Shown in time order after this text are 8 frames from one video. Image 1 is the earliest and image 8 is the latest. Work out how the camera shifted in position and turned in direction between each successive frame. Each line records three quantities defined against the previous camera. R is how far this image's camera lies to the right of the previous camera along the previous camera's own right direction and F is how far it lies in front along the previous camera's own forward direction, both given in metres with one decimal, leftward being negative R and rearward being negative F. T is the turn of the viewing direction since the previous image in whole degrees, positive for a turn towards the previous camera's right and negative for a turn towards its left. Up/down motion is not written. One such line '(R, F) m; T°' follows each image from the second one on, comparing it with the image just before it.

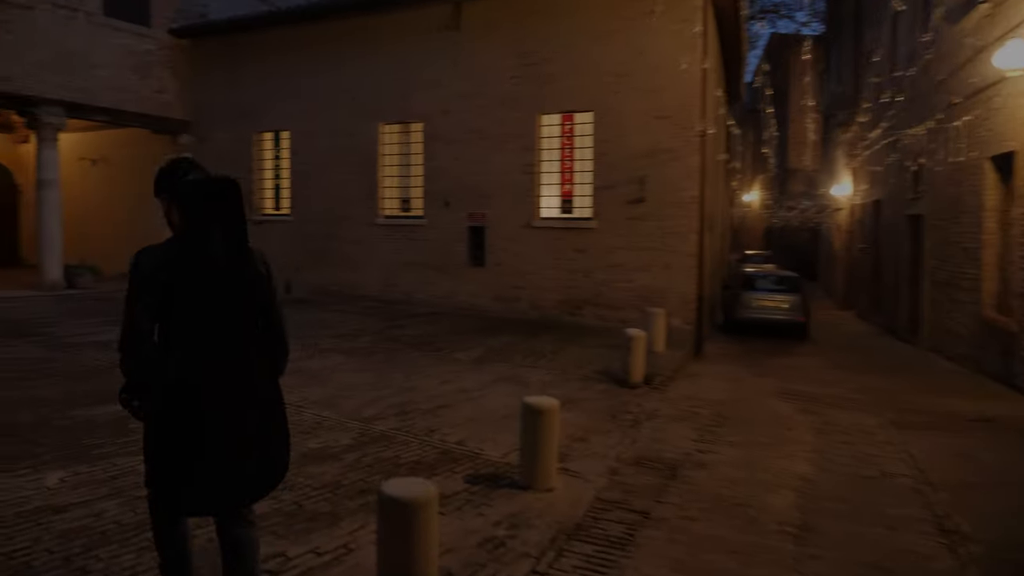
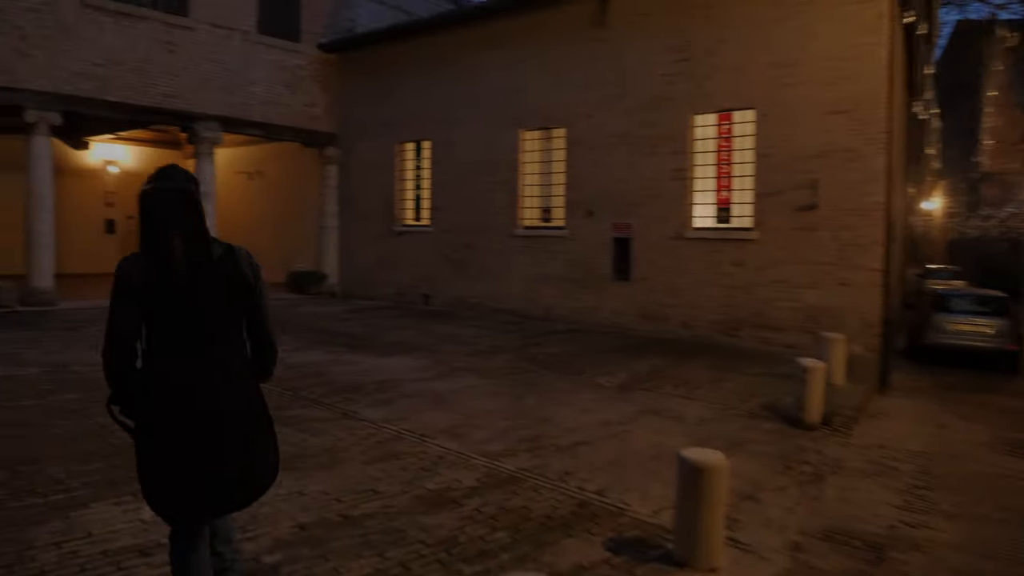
(-0.1, +0.9) m; -10°
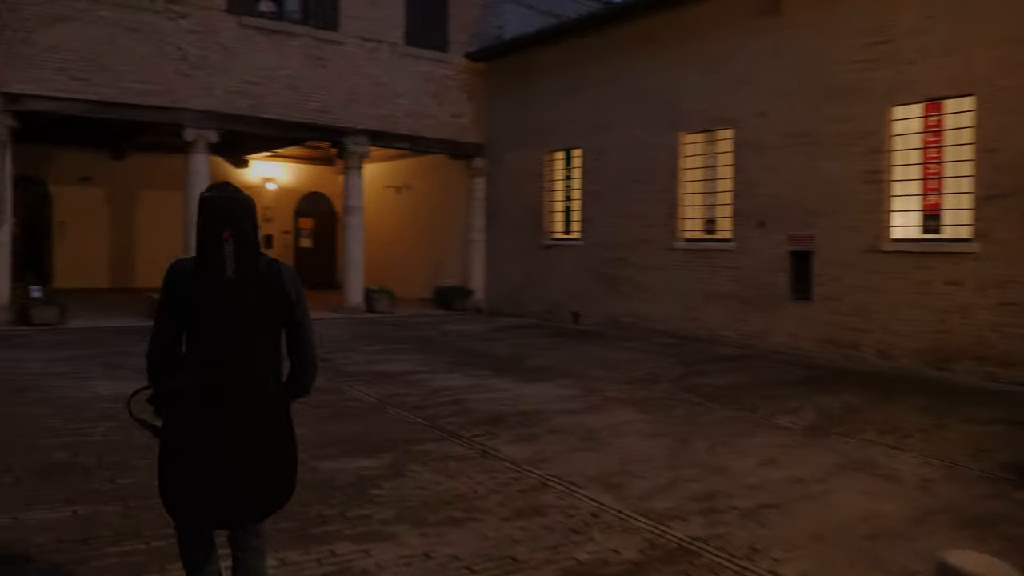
(-0.1, +1.1) m; -10°
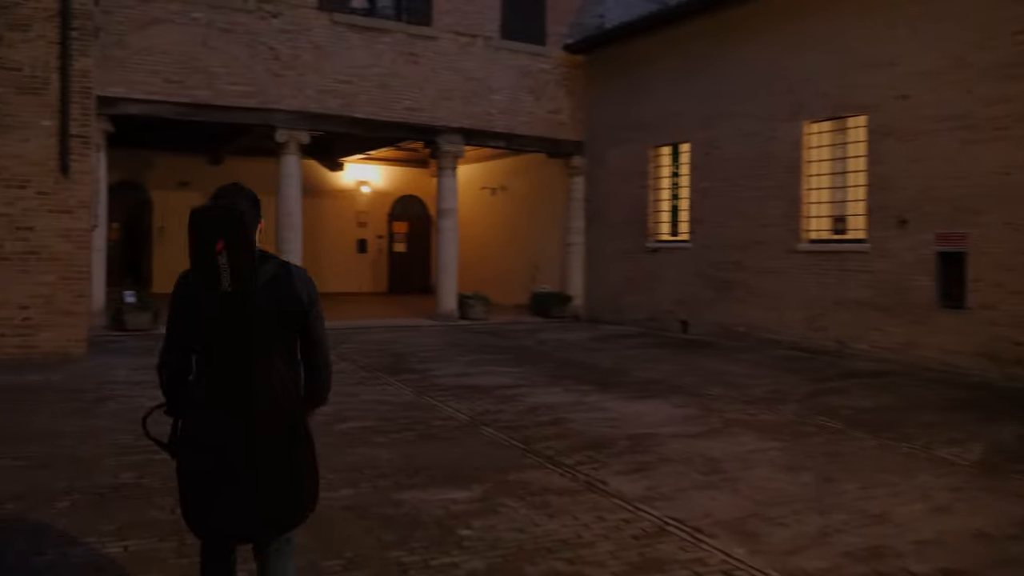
(-0.1, +0.9) m; -7°
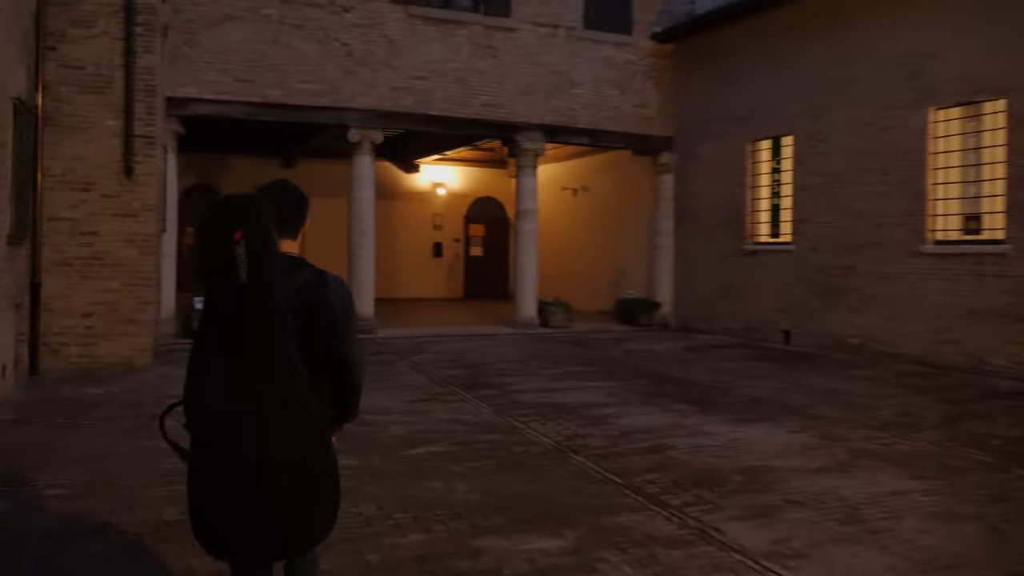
(-0.1, +0.9) m; -5°
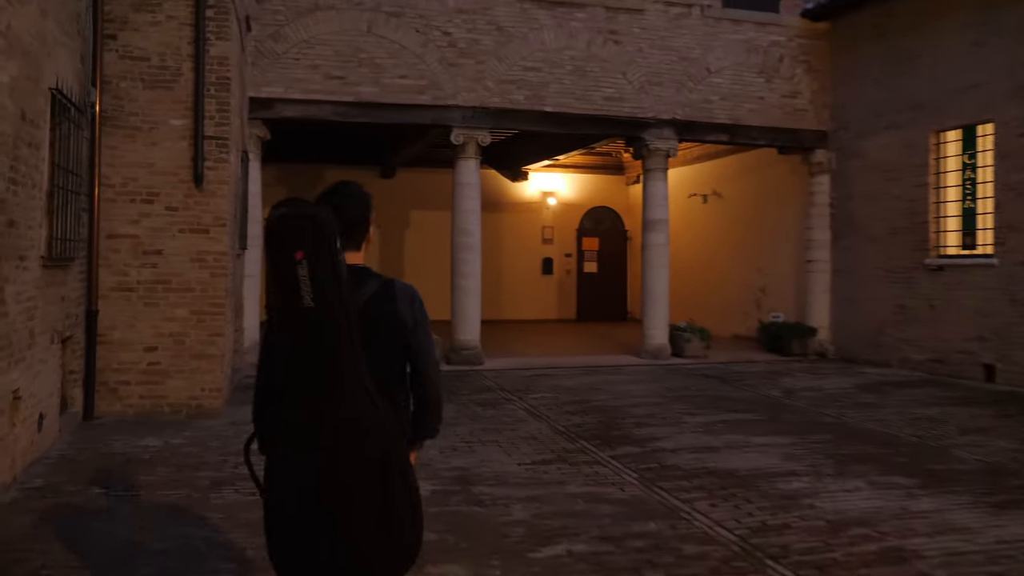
(-0.4, +1.7) m; -7°
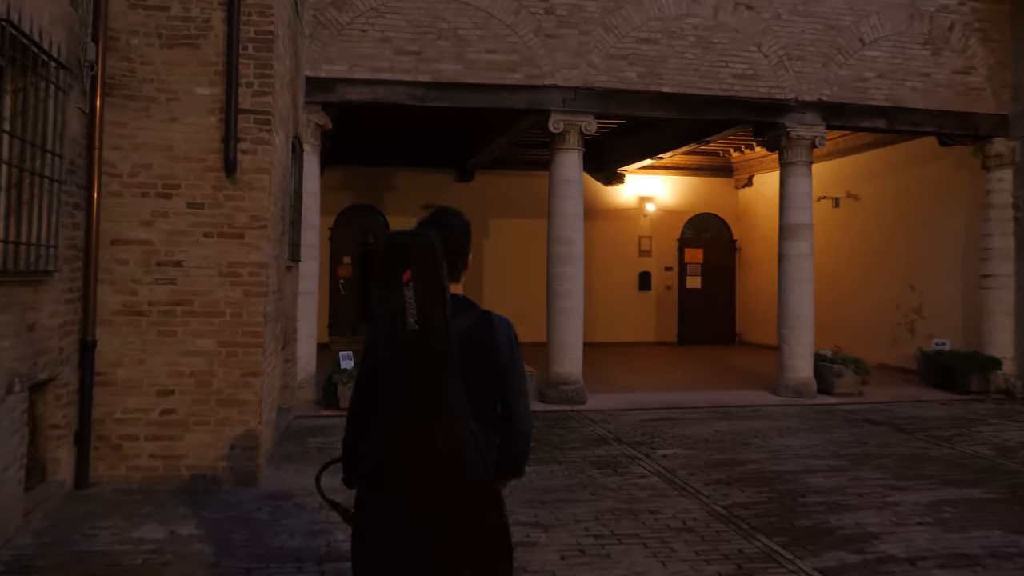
(-0.5, +2.0) m; -5°
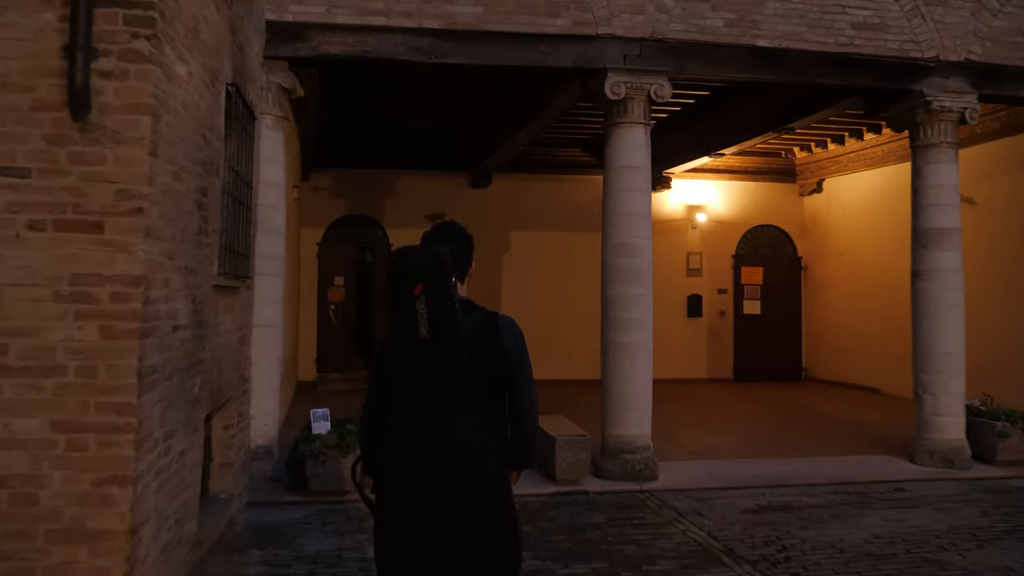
(-0.3, +2.5) m; 0°
